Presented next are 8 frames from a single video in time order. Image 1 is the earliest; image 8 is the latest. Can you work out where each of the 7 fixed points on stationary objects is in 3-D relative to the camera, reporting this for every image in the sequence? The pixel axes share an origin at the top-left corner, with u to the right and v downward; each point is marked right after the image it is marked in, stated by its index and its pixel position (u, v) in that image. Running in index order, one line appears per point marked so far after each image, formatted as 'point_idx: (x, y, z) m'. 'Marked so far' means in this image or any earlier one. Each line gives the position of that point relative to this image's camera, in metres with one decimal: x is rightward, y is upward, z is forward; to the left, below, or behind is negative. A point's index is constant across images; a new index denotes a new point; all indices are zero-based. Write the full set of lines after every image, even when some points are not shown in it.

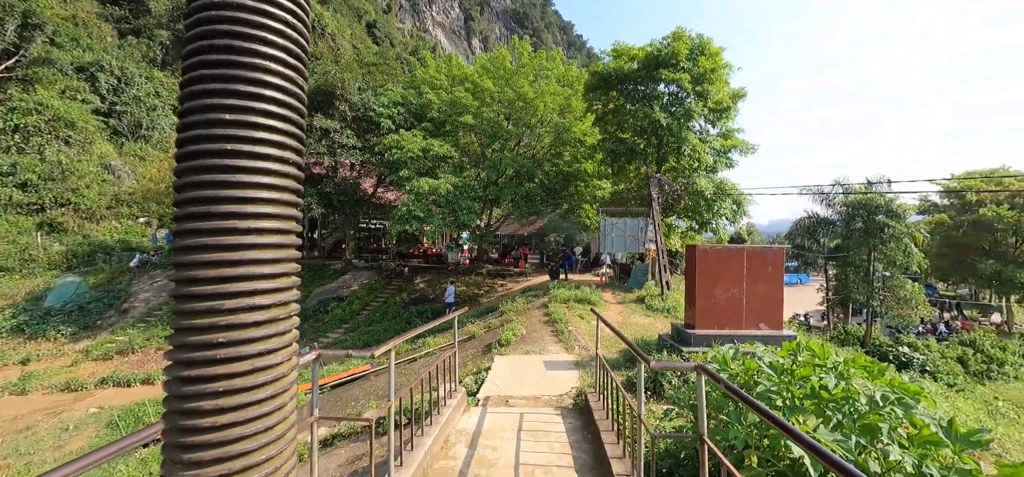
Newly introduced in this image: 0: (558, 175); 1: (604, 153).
0: (+2.0, +2.8, +17.6) m
1: (+3.7, +3.3, +15.7) m
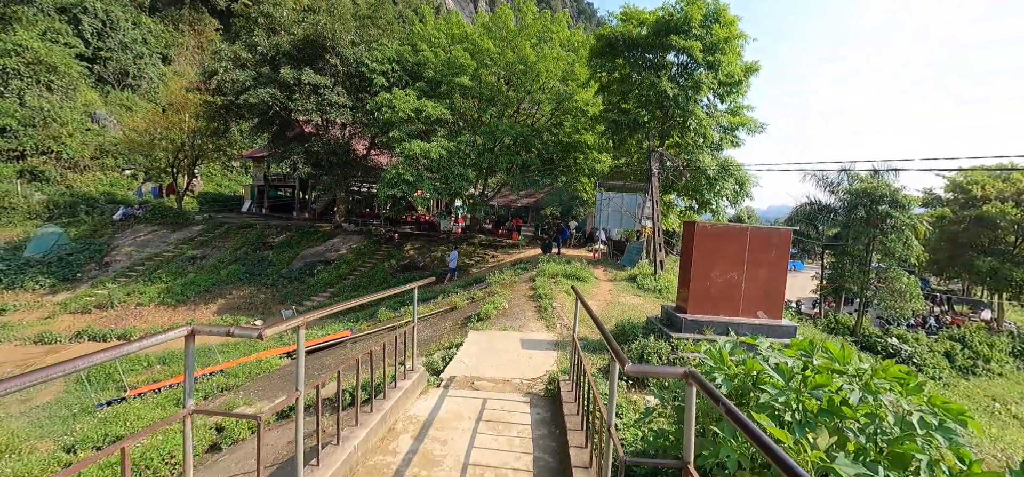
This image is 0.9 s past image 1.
0: (+1.8, +3.9, +16.9) m
1: (+3.5, +4.3, +14.9) m
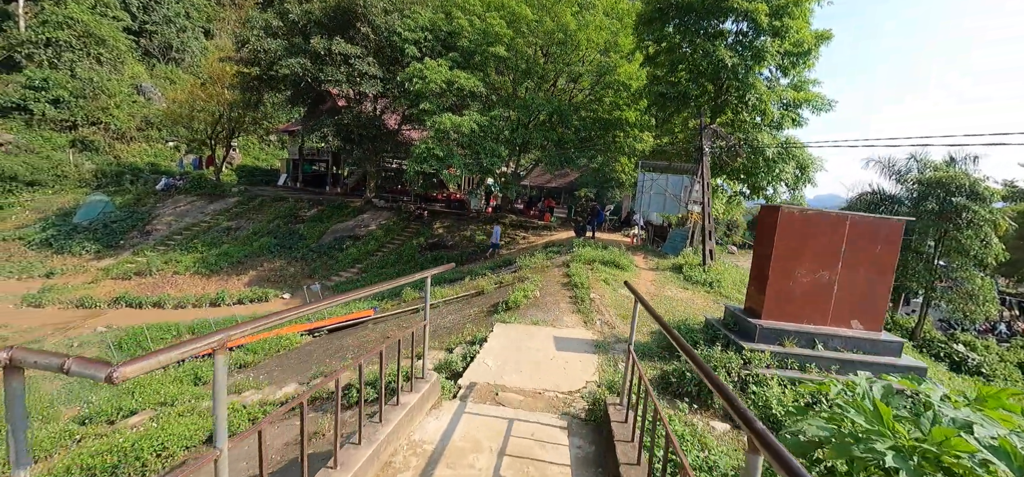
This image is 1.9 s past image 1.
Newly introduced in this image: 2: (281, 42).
0: (+3.2, +4.5, +15.7) m
1: (+4.8, +4.8, +13.6) m
2: (-9.5, +8.1, +16.6) m
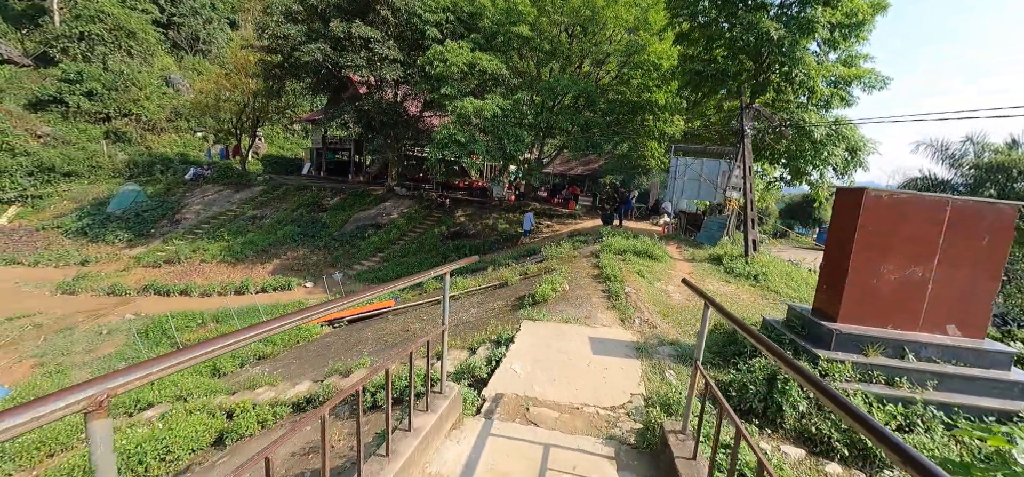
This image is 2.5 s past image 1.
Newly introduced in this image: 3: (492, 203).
0: (+4.1, +5.0, +14.9) m
1: (+5.5, +5.1, +12.8) m
2: (-8.5, +8.6, +16.3) m
3: (-1.0, +1.7, +19.7) m
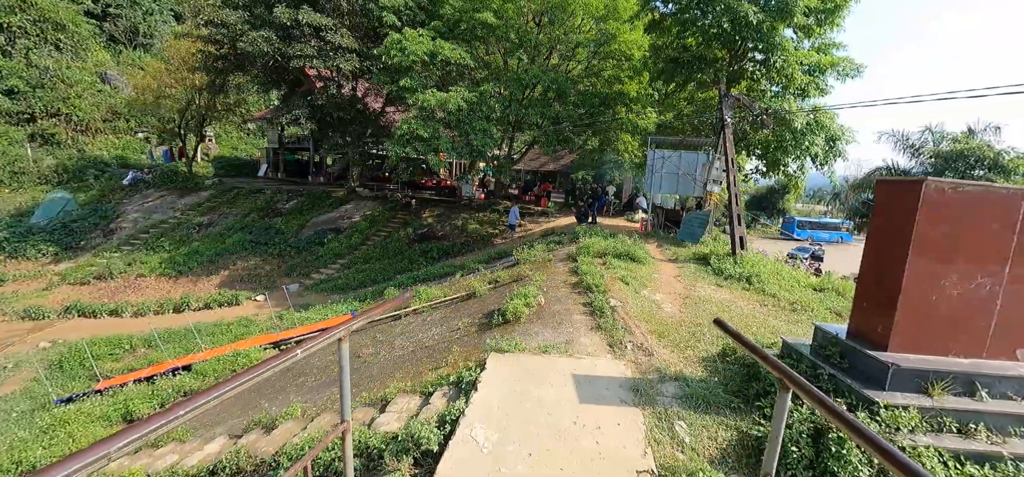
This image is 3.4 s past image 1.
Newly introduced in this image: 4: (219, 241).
0: (+2.9, +5.0, +14.2) m
1: (+4.5, +5.2, +12.2) m
2: (-9.9, +8.2, +14.8) m
3: (-2.4, +1.7, +18.7) m
4: (-12.5, -0.1, +17.2) m
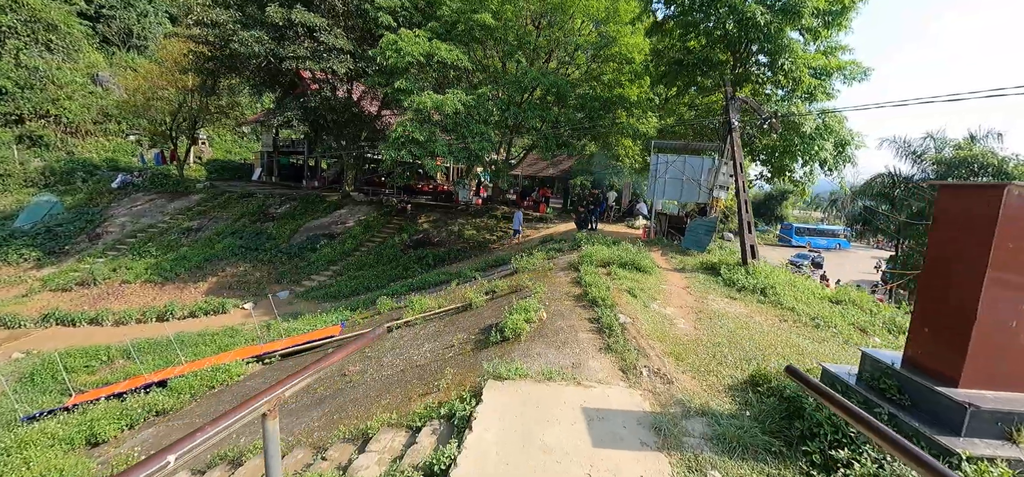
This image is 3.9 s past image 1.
0: (+2.8, +4.8, +13.9) m
1: (+4.5, +5.0, +11.8) m
2: (-9.9, +8.0, +14.4) m
3: (-2.5, +1.4, +18.3) m
4: (-12.6, -0.3, +16.7) m
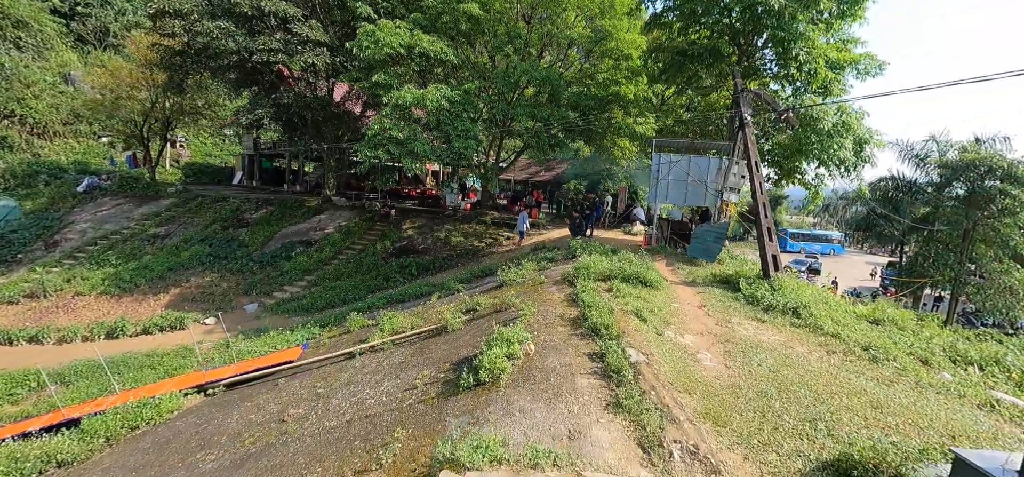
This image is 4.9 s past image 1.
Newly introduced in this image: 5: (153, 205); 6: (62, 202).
0: (+2.5, +4.6, +13.0) m
1: (+4.1, +4.8, +11.0) m
2: (-10.3, +7.8, +13.4) m
3: (-2.9, +1.1, +17.2) m
4: (-13.0, -0.6, +15.5) m
5: (-17.8, +1.7, +19.9) m
6: (-22.1, +1.7, +19.8) m
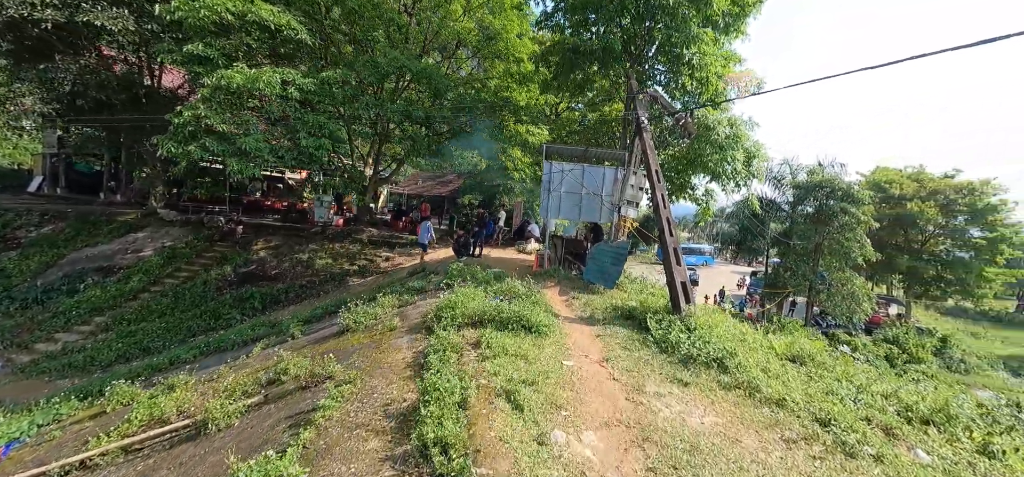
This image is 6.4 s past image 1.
0: (-0.9, +4.0, +11.5) m
1: (+1.1, +4.3, +9.9) m
2: (-13.5, +7.1, +9.1) m
3: (-7.1, +0.3, +14.3) m
4: (-16.5, -1.4, +10.3) m
5: (-22.2, +0.7, +13.6) m
6: (-26.4, +0.7, +12.5) m
